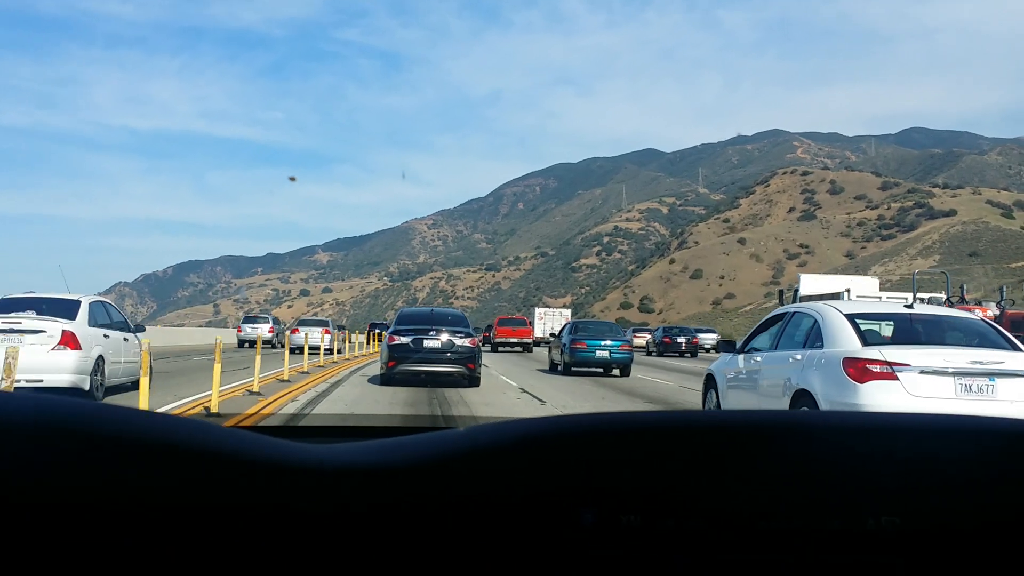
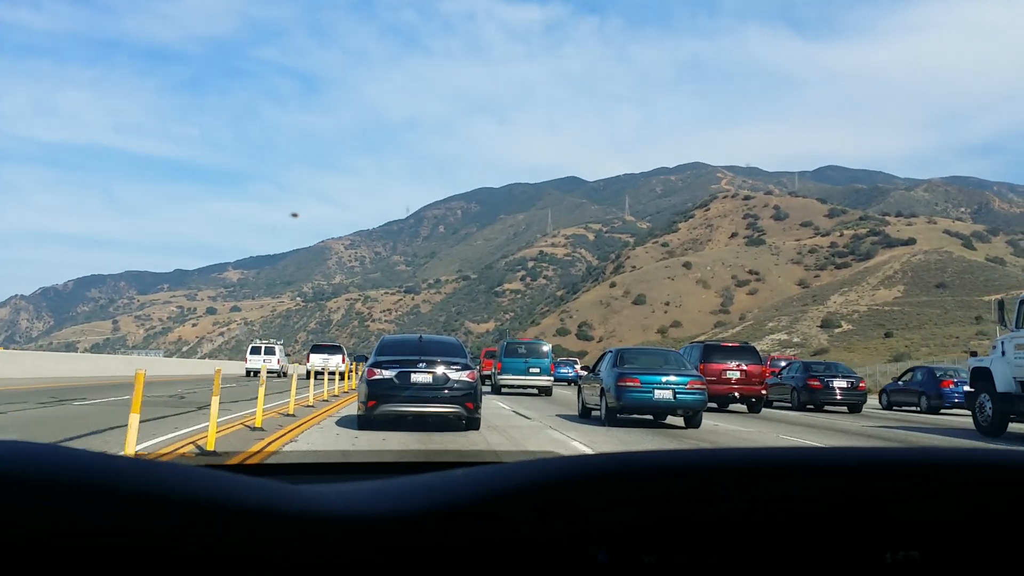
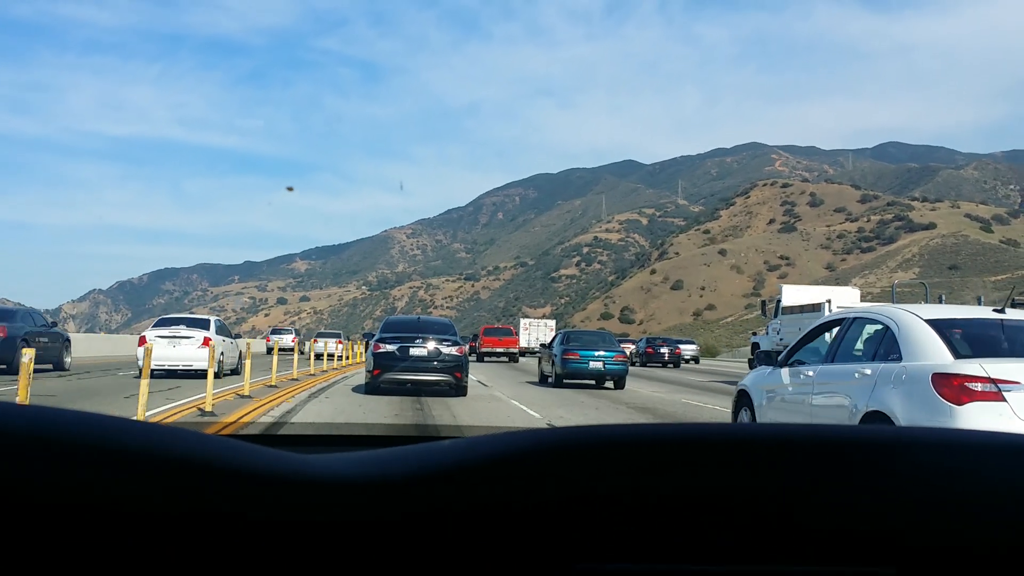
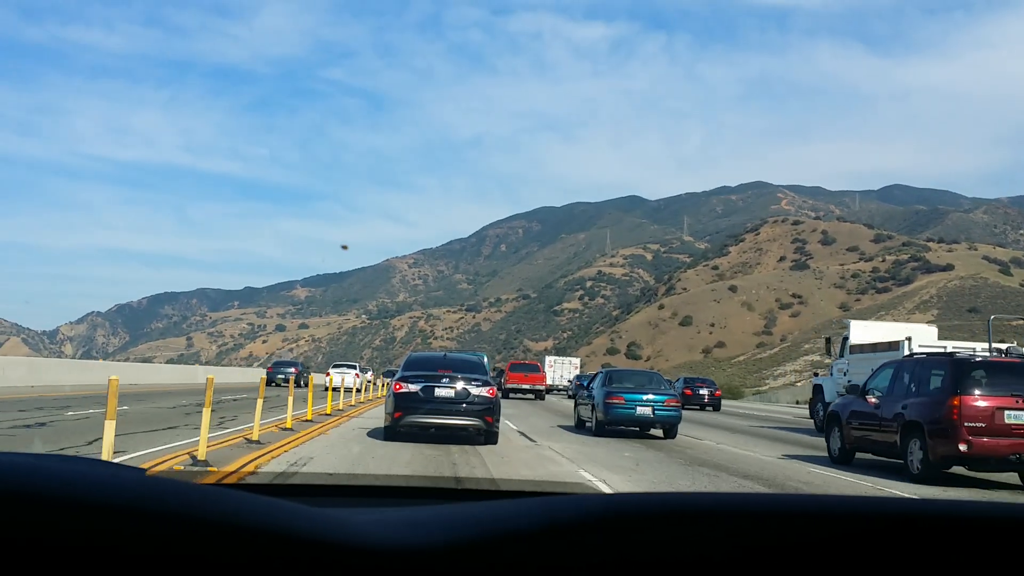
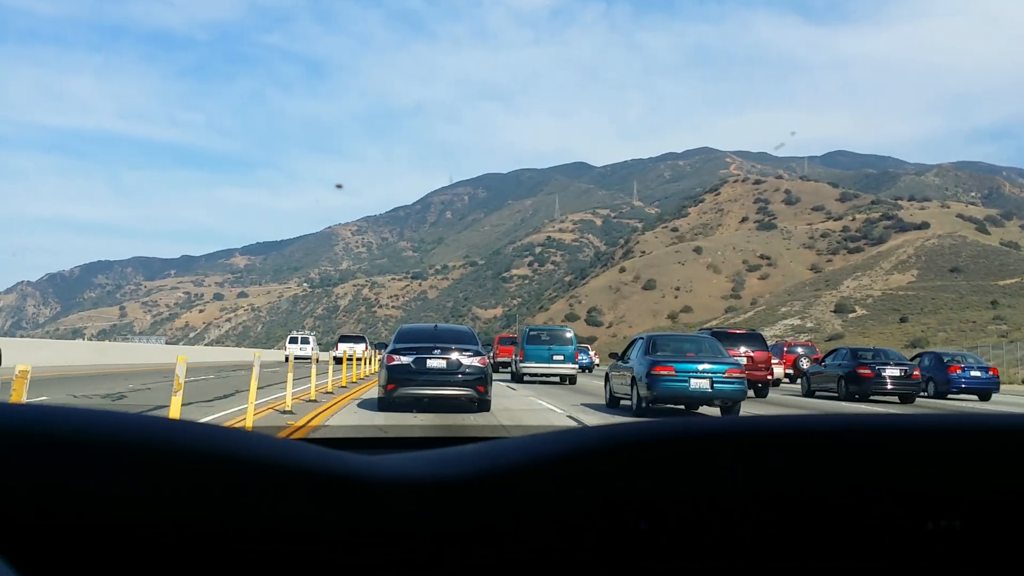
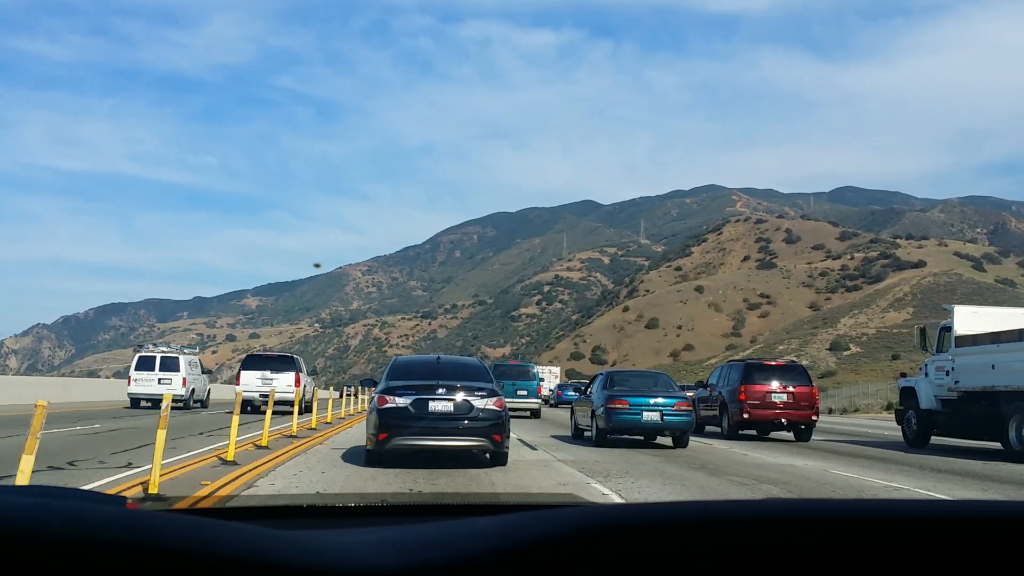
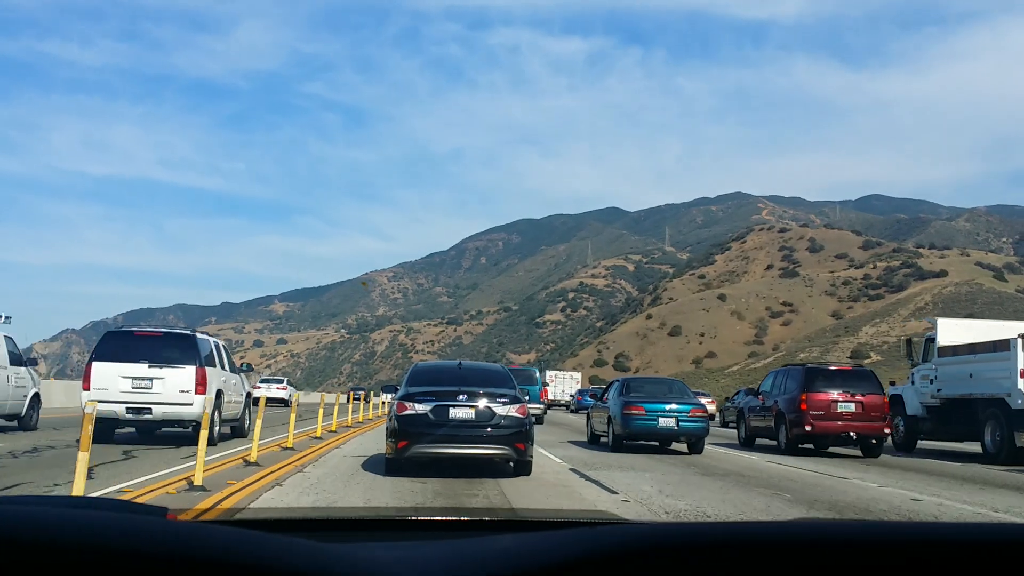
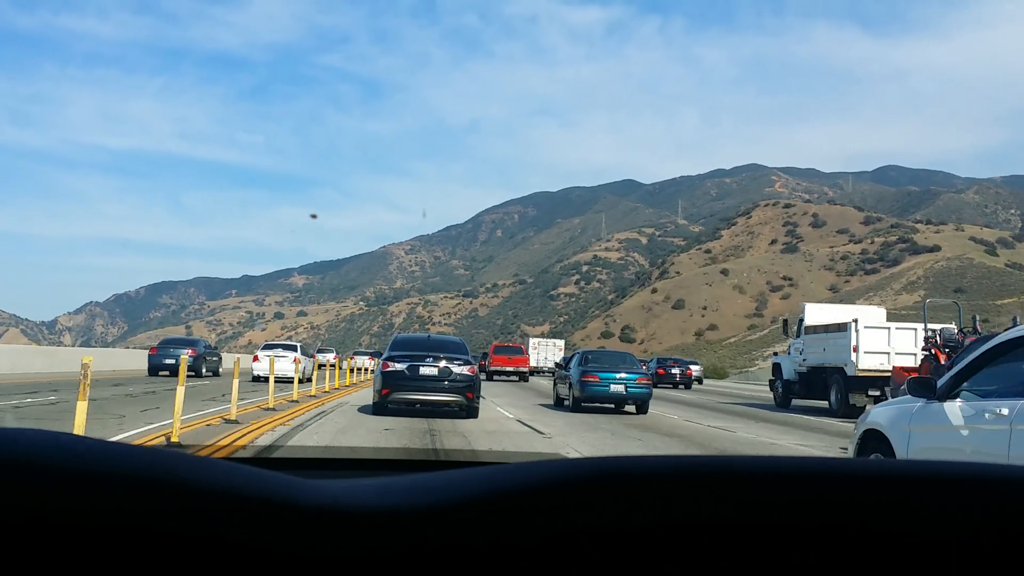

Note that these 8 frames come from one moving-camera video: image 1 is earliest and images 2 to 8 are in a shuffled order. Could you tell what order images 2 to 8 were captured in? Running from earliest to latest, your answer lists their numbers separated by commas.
3, 8, 4, 7, 6, 2, 5
